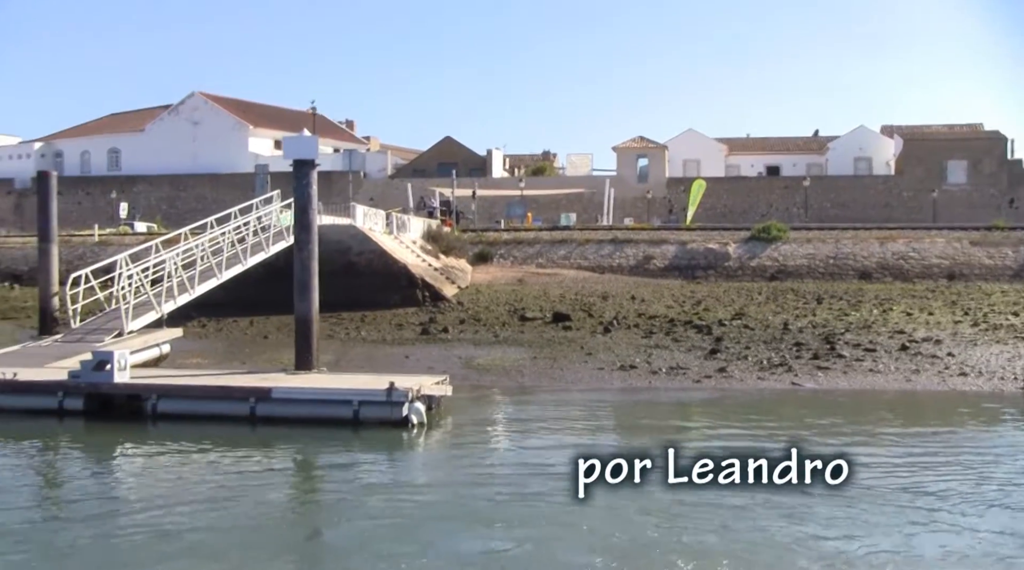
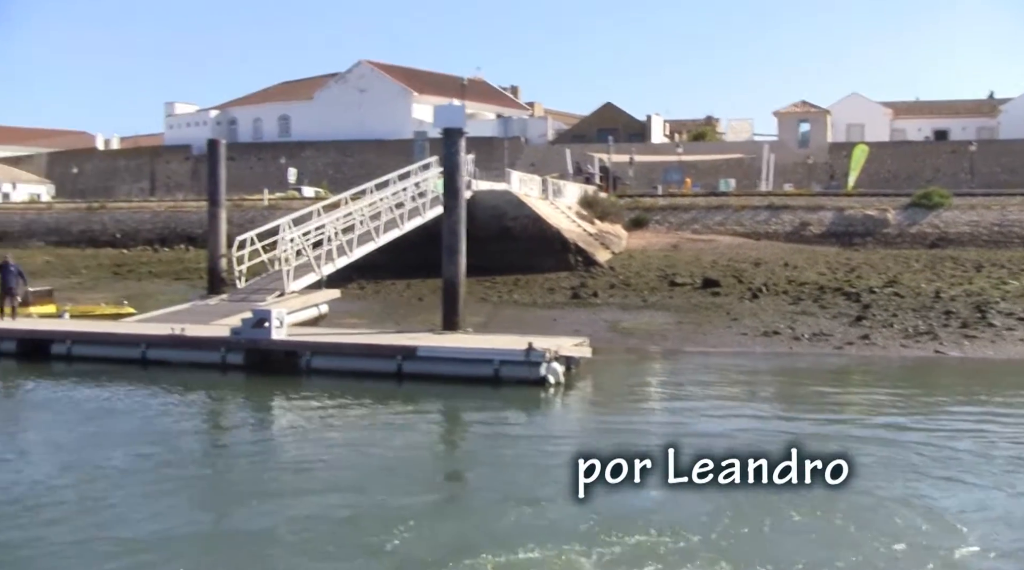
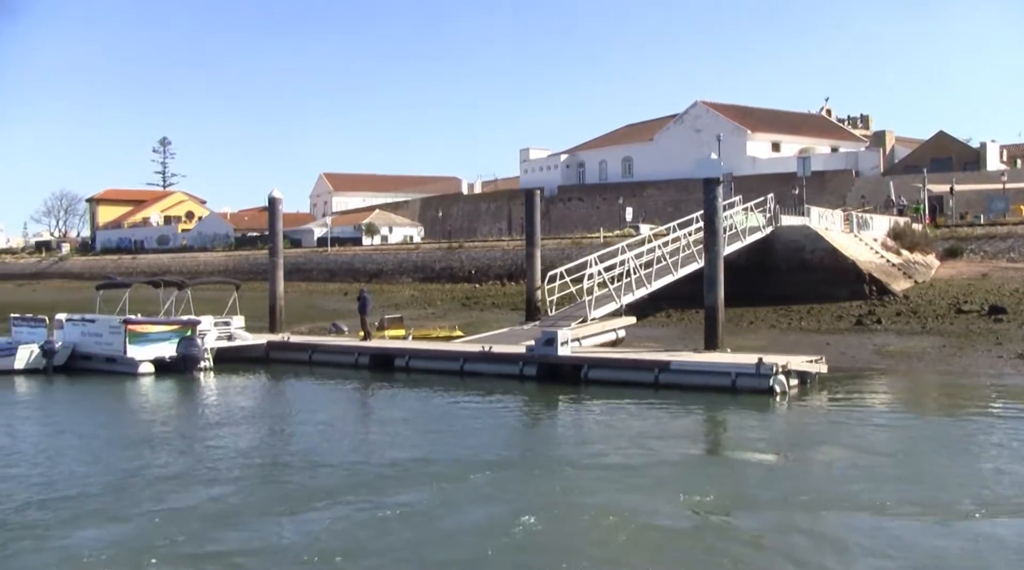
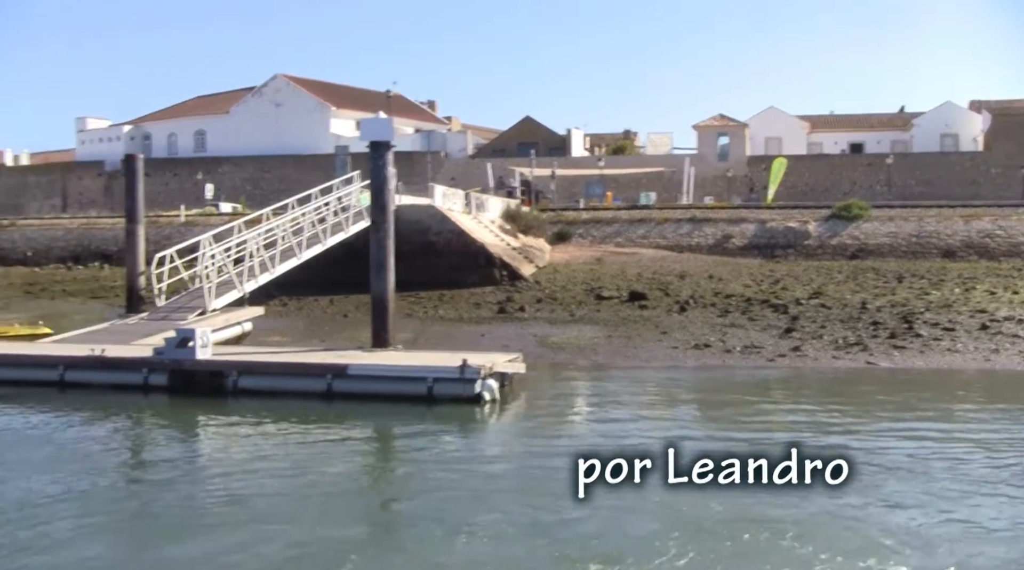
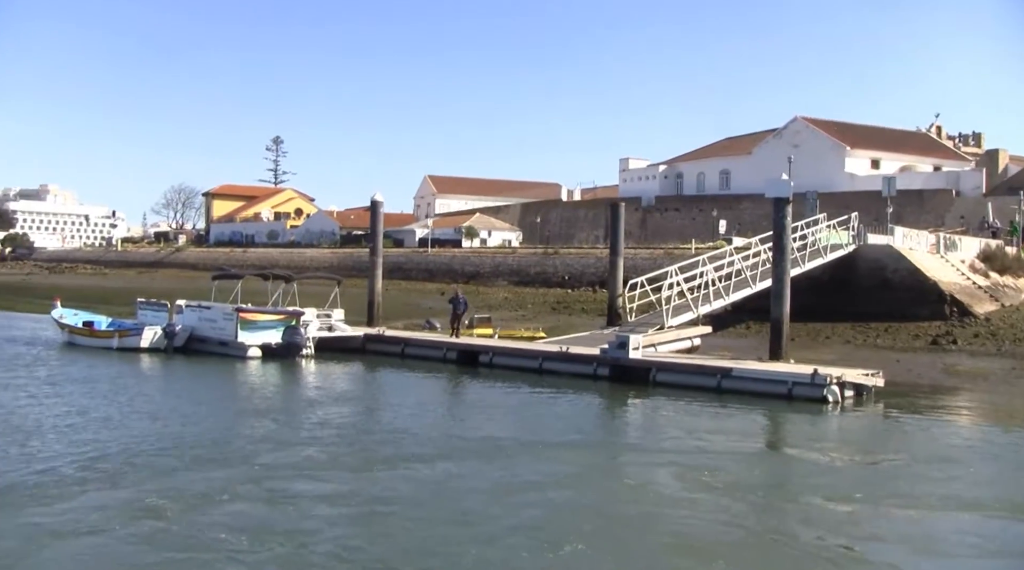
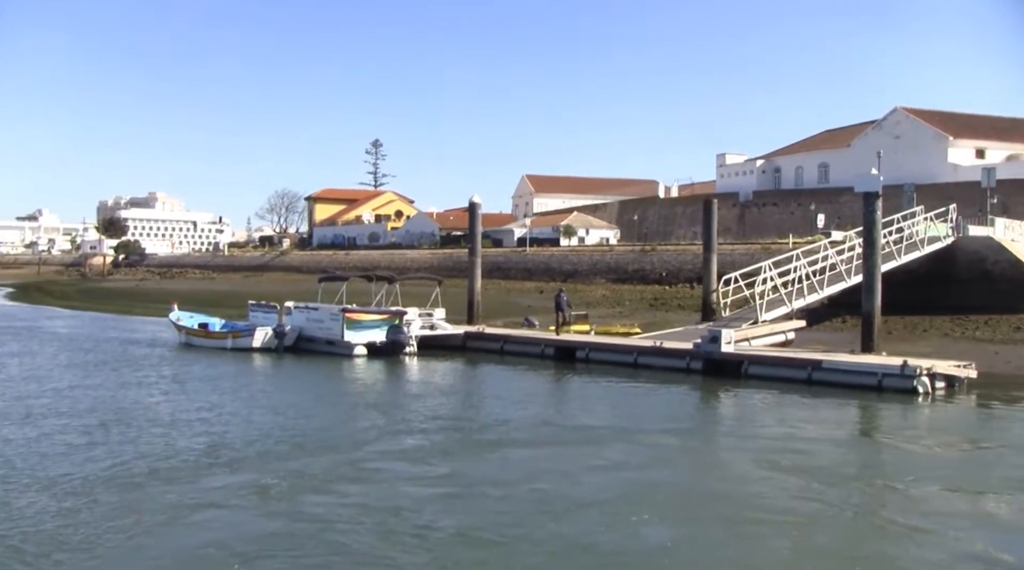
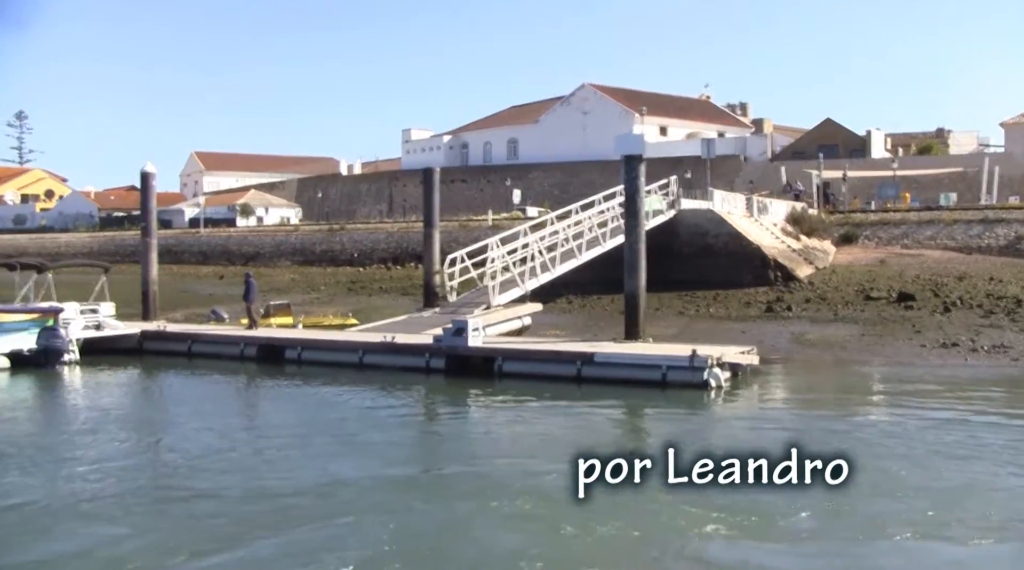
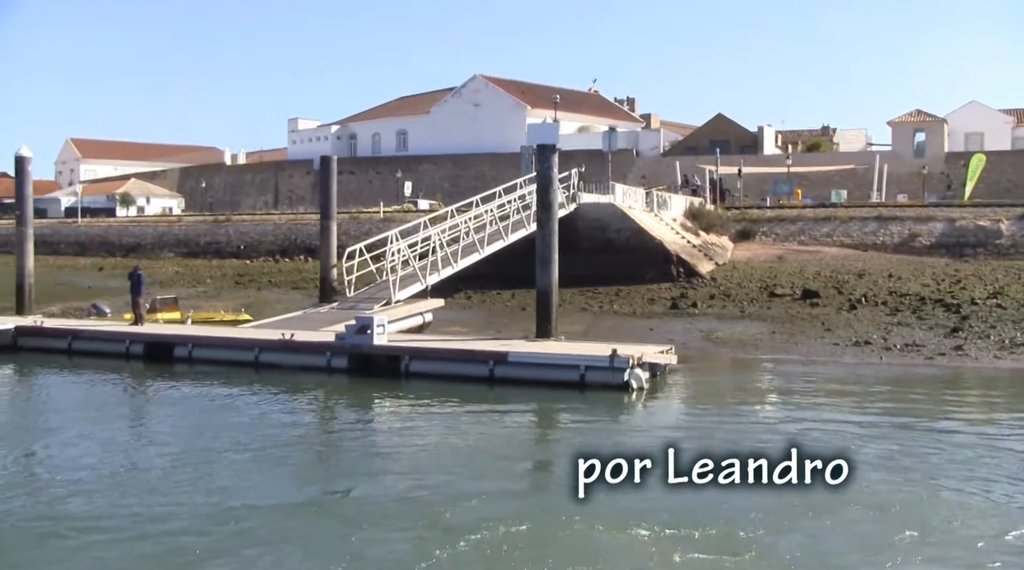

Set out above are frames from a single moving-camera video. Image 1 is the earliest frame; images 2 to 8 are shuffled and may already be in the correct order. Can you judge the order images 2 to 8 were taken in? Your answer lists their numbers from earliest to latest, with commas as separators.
4, 2, 8, 7, 3, 5, 6
